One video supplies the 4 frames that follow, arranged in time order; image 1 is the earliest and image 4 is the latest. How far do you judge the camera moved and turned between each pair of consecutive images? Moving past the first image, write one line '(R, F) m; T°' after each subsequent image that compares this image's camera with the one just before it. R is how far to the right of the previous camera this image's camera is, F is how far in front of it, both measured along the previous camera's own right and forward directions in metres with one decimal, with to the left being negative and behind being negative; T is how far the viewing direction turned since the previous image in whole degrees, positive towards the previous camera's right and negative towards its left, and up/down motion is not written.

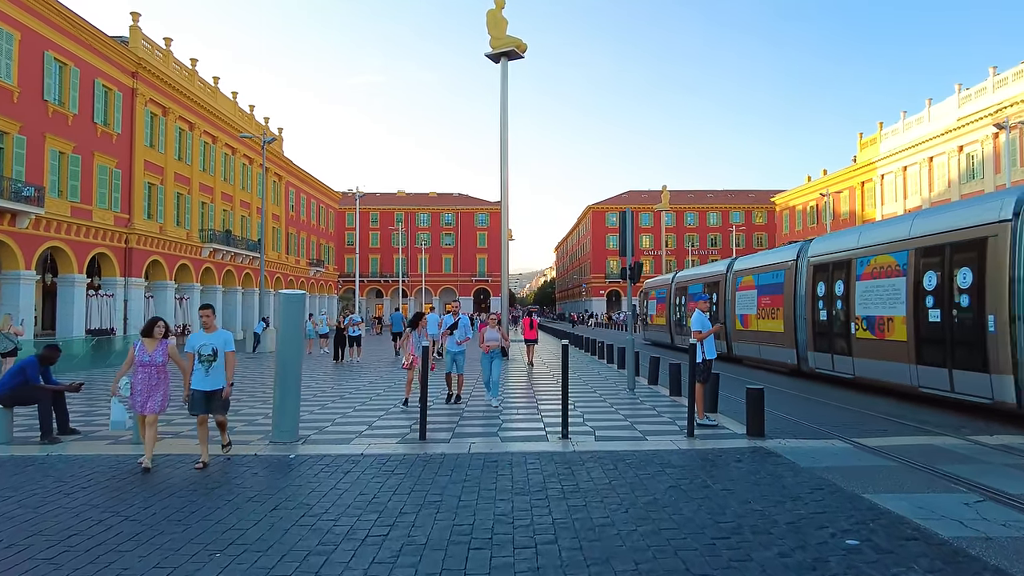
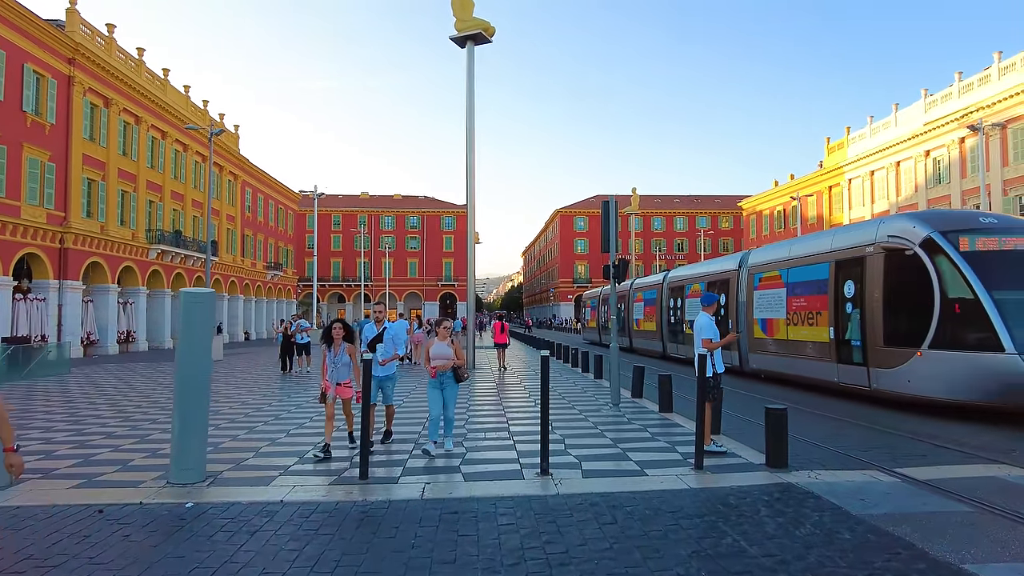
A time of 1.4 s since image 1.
(0.0, +1.5) m; +3°
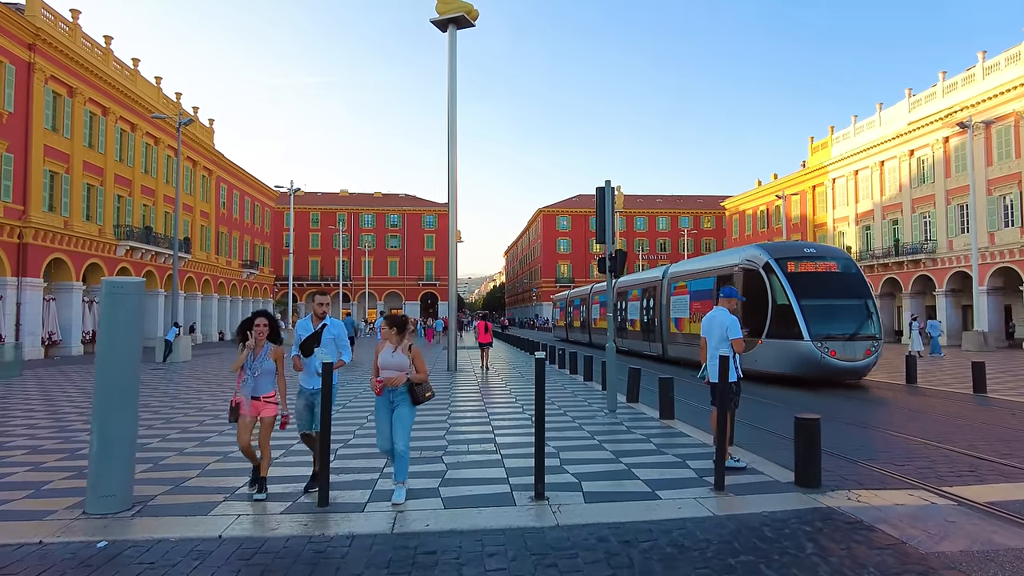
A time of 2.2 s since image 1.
(-0.1, +0.9) m; +2°
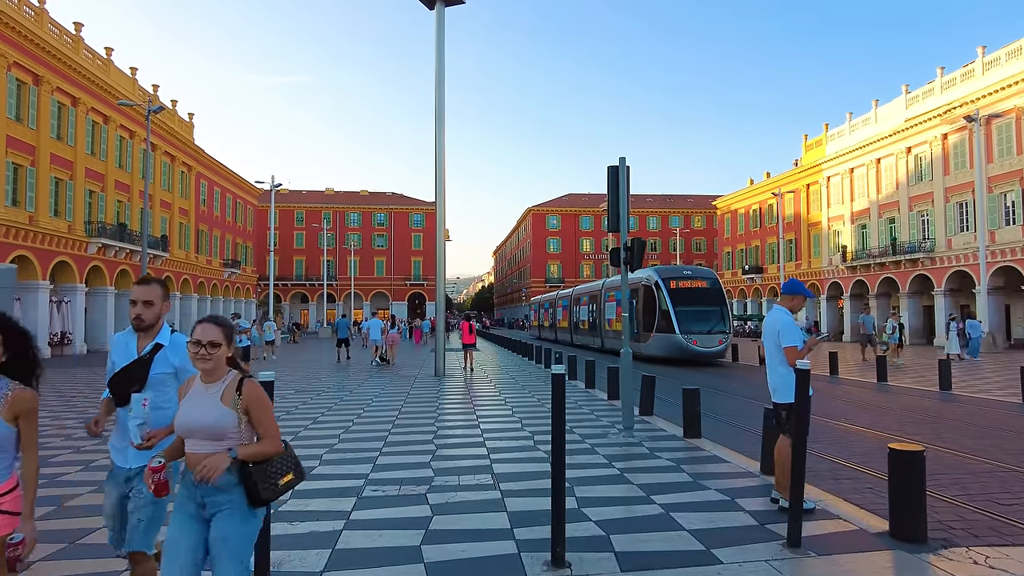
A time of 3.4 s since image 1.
(-0.1, +1.3) m; +1°
